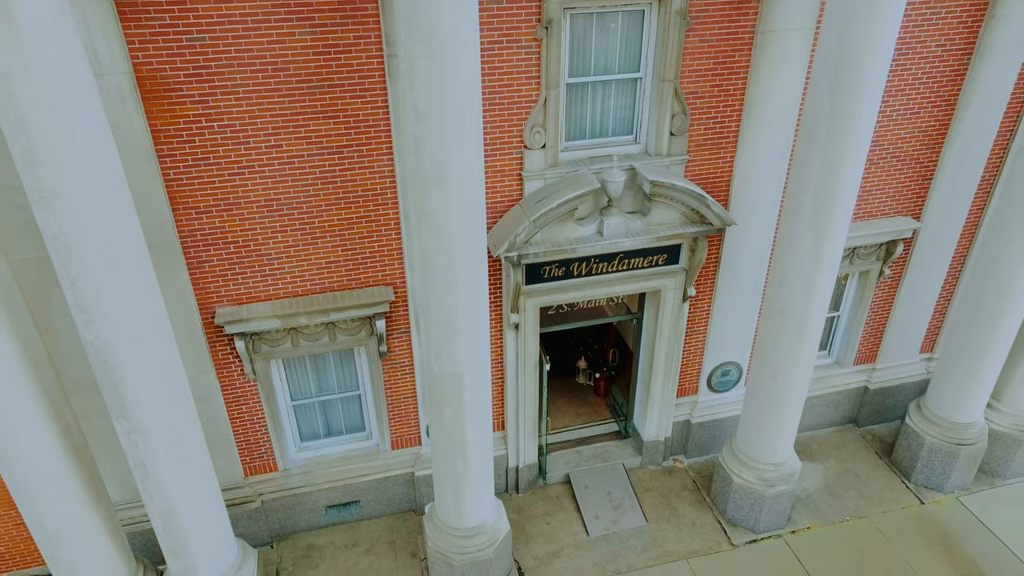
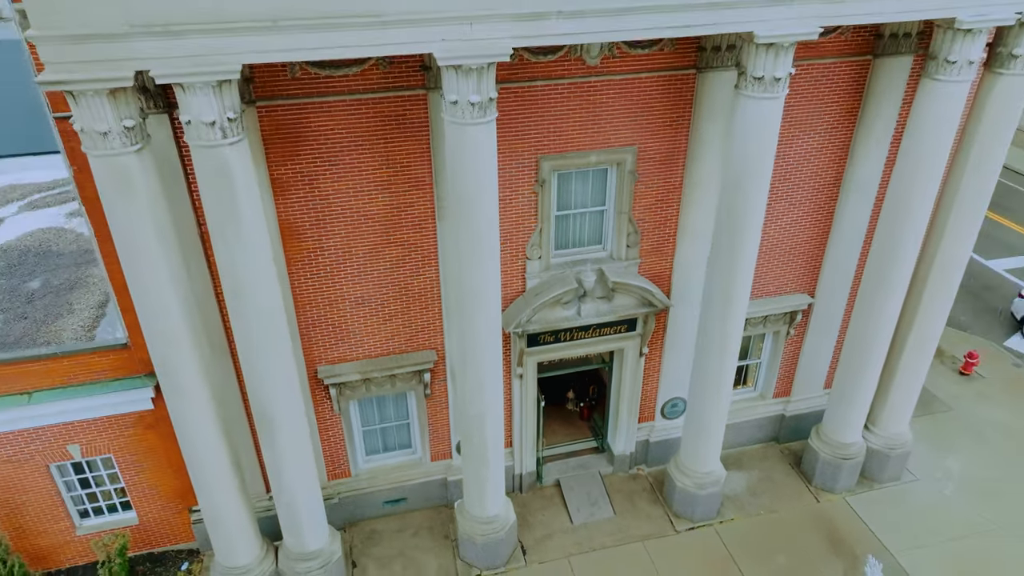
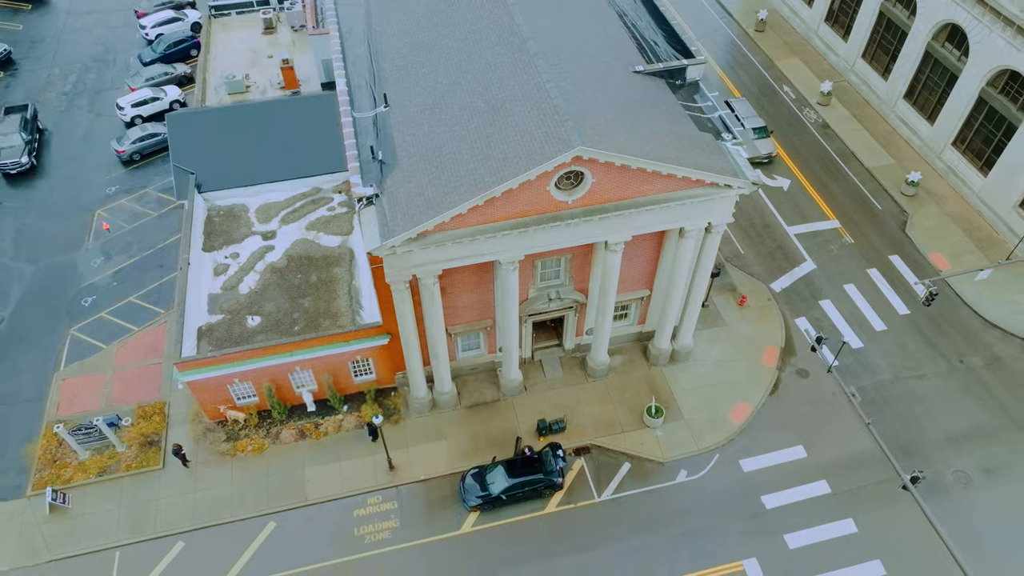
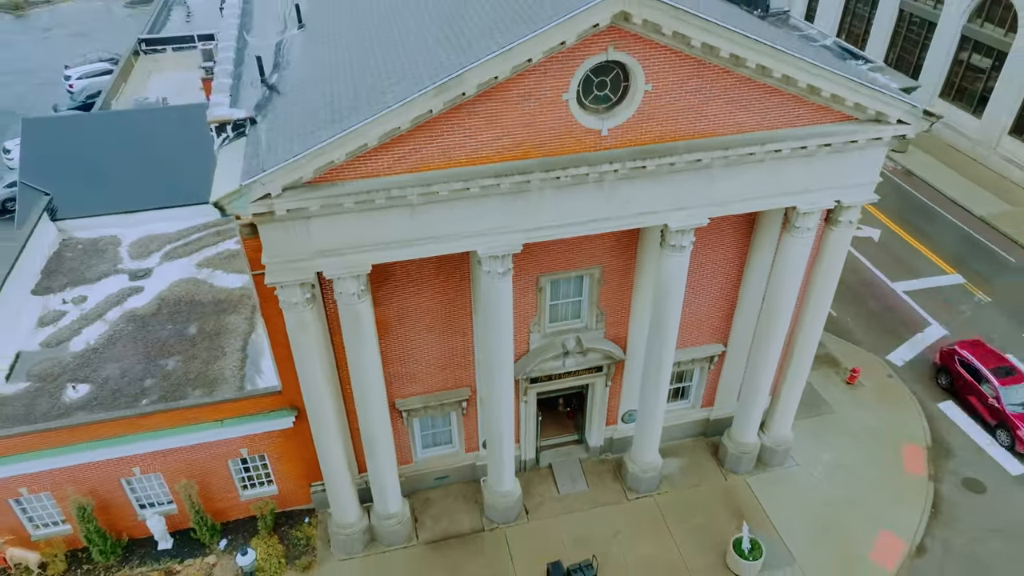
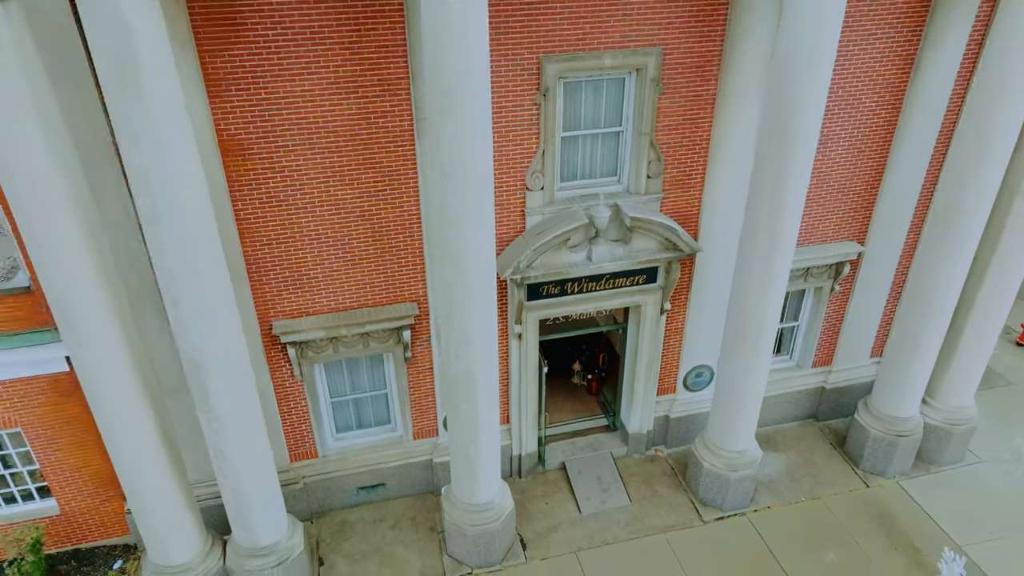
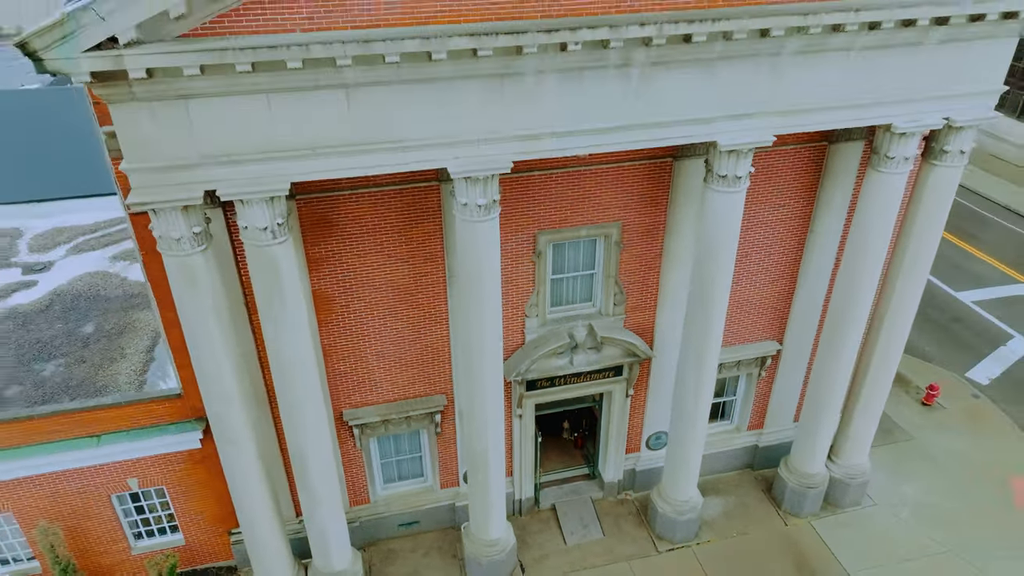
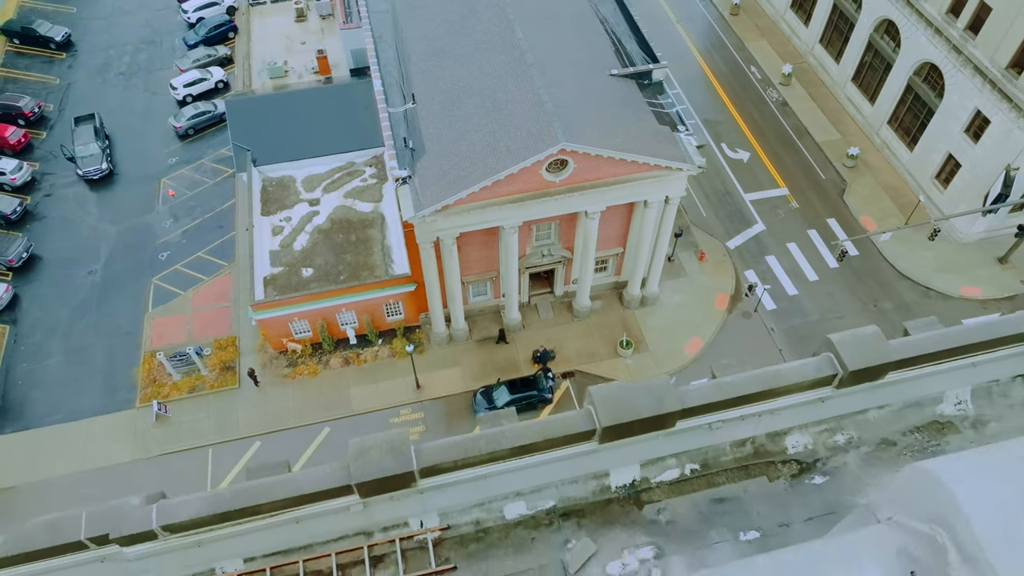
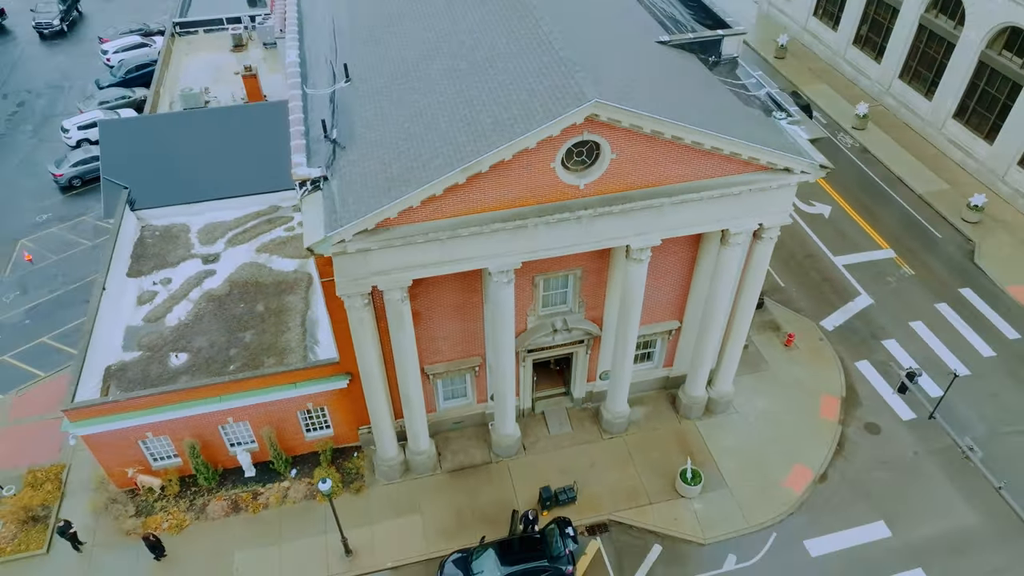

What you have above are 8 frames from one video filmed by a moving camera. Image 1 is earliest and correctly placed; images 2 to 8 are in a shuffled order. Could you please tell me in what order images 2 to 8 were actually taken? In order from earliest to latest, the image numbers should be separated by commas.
5, 2, 6, 4, 8, 3, 7
